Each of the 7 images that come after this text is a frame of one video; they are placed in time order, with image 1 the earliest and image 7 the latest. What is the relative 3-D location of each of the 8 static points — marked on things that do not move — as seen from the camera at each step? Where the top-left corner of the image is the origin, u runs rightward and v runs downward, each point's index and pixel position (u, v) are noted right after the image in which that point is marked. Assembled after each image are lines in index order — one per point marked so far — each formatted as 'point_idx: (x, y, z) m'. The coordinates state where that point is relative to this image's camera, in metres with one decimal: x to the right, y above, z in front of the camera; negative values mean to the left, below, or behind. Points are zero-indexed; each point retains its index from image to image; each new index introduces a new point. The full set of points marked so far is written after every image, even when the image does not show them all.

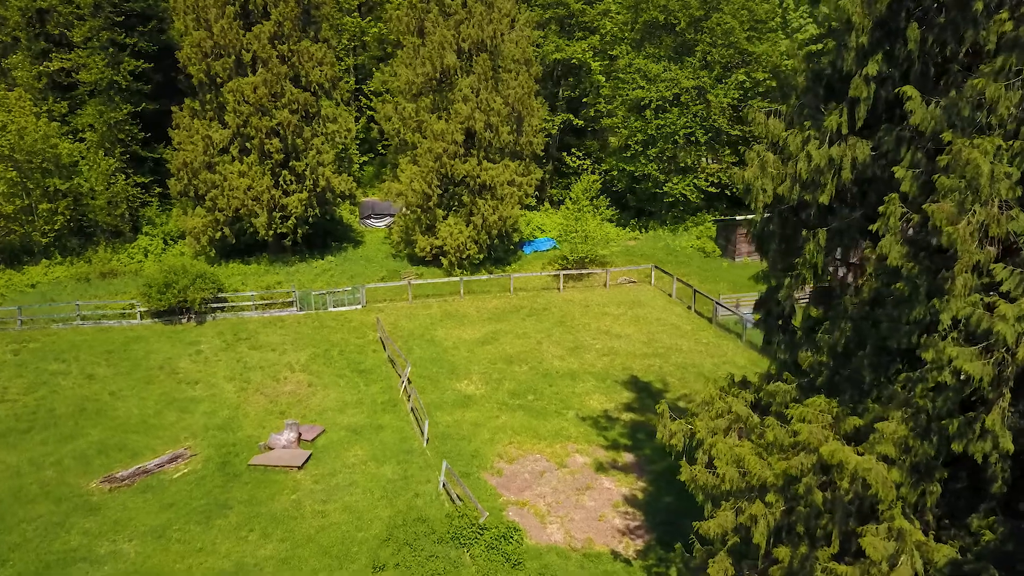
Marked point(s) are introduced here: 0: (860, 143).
0: (+3.5, +1.4, +8.1) m
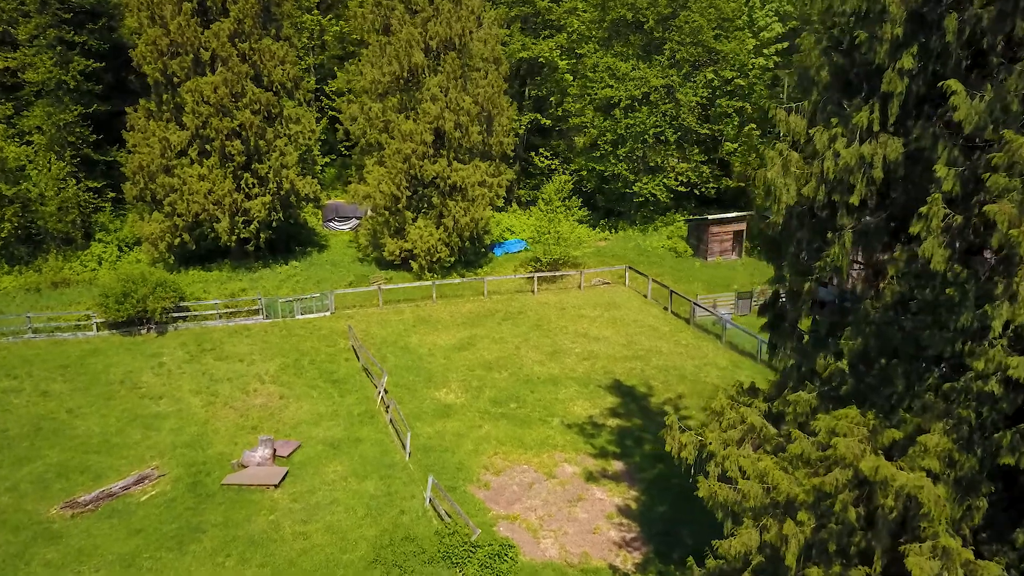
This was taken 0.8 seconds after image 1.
0: (+3.6, +1.4, +7.7) m
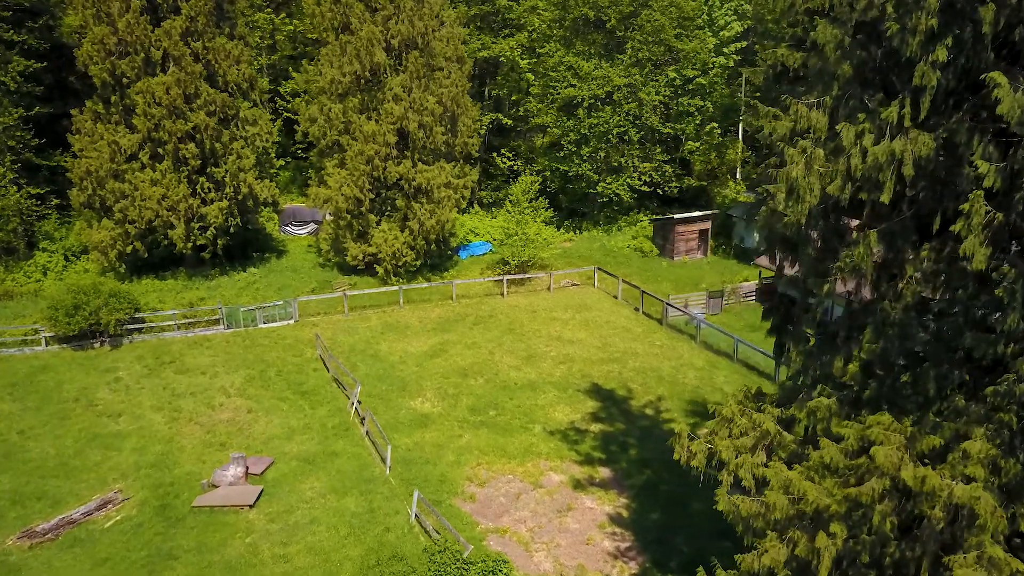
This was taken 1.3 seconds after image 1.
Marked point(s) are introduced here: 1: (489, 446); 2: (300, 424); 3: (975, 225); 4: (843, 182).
0: (+3.8, +1.4, +7.4) m
1: (-0.5, -3.5, +17.8) m
2: (-4.9, -3.1, +18.8) m
3: (+3.9, +0.5, +6.9) m
4: (+3.3, +1.0, +8.0) m
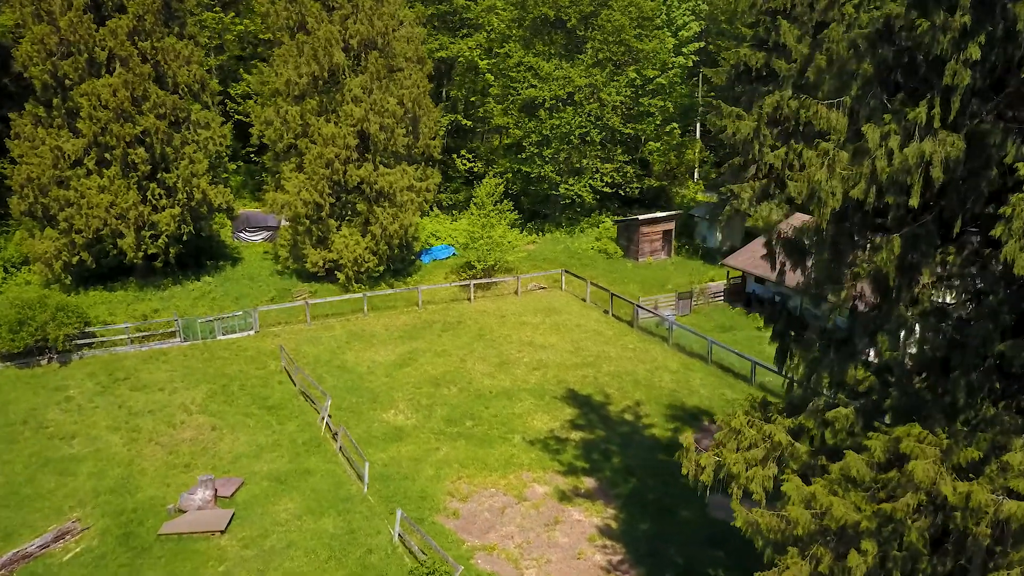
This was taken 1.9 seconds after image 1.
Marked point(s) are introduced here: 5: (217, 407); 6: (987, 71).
0: (+3.9, +1.3, +7.2) m
1: (-0.9, -3.6, +17.2) m
2: (-5.4, -3.4, +18.0) m
3: (+4.1, +0.5, +6.6) m
4: (+3.4, +1.0, +7.7) m
5: (-7.1, -2.9, +19.5) m
6: (+4.2, +1.9, +7.2) m
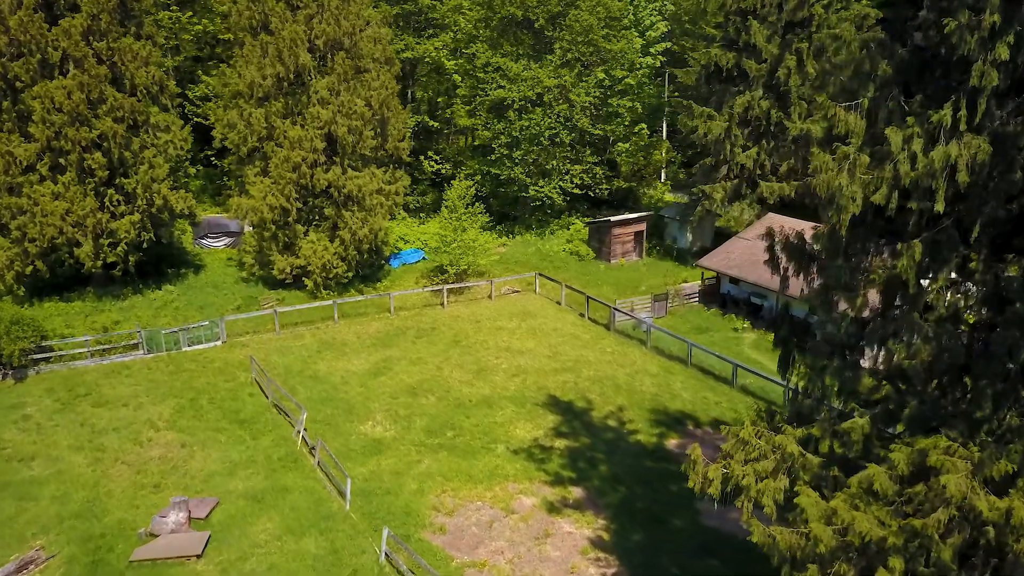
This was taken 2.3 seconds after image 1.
0: (+4.0, +1.3, +6.9) m
1: (-1.2, -3.8, +16.7) m
2: (-5.7, -3.6, +17.3) m
3: (+4.2, +0.4, +6.4) m
4: (+3.5, +0.9, +7.5) m
5: (-7.5, -3.1, +18.7) m
6: (+4.3, +1.9, +7.0) m
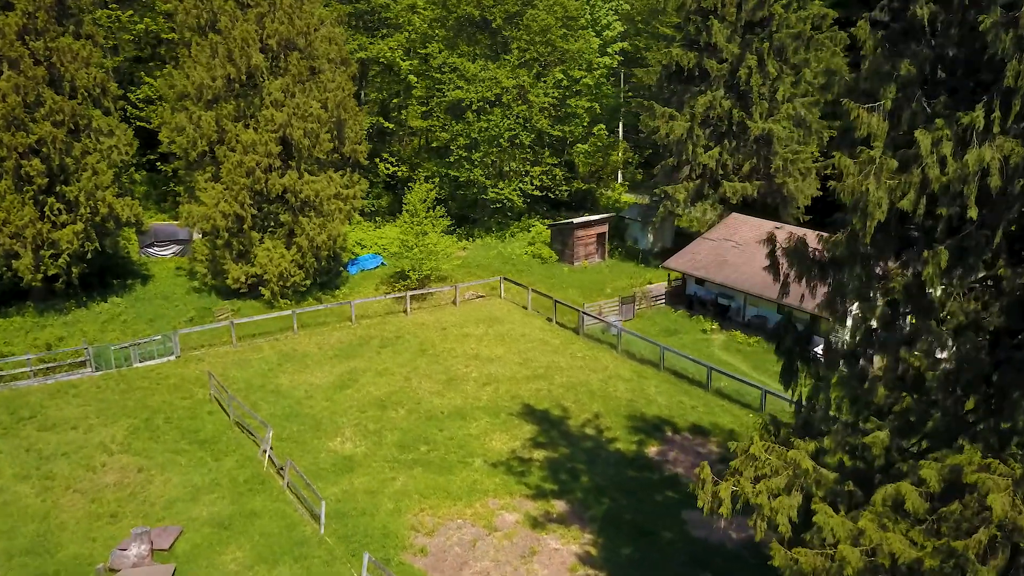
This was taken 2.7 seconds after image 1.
0: (+4.1, +1.2, +6.6) m
1: (-1.6, -3.9, +16.1) m
2: (-6.2, -3.9, +16.3) m
3: (+4.4, +0.3, +6.1) m
4: (+3.5, +0.8, +7.1) m
5: (-8.0, -3.4, +17.7) m
6: (+4.4, +1.8, +6.7) m
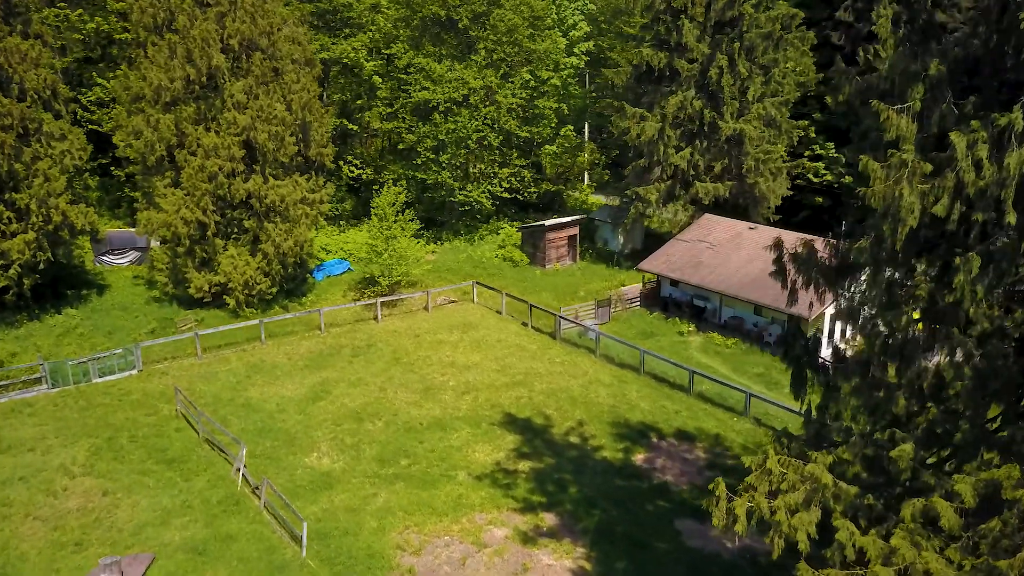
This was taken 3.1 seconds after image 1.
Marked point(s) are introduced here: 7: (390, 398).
0: (+4.3, +1.1, +6.4) m
1: (-1.9, -4.1, +15.5) m
2: (-6.4, -4.1, +15.5) m
3: (+4.6, +0.3, +5.9) m
4: (+3.7, +0.7, +6.8) m
5: (-8.4, -3.7, +16.8) m
6: (+4.5, +1.7, +6.5) m
7: (-3.0, -2.7, +20.0) m
